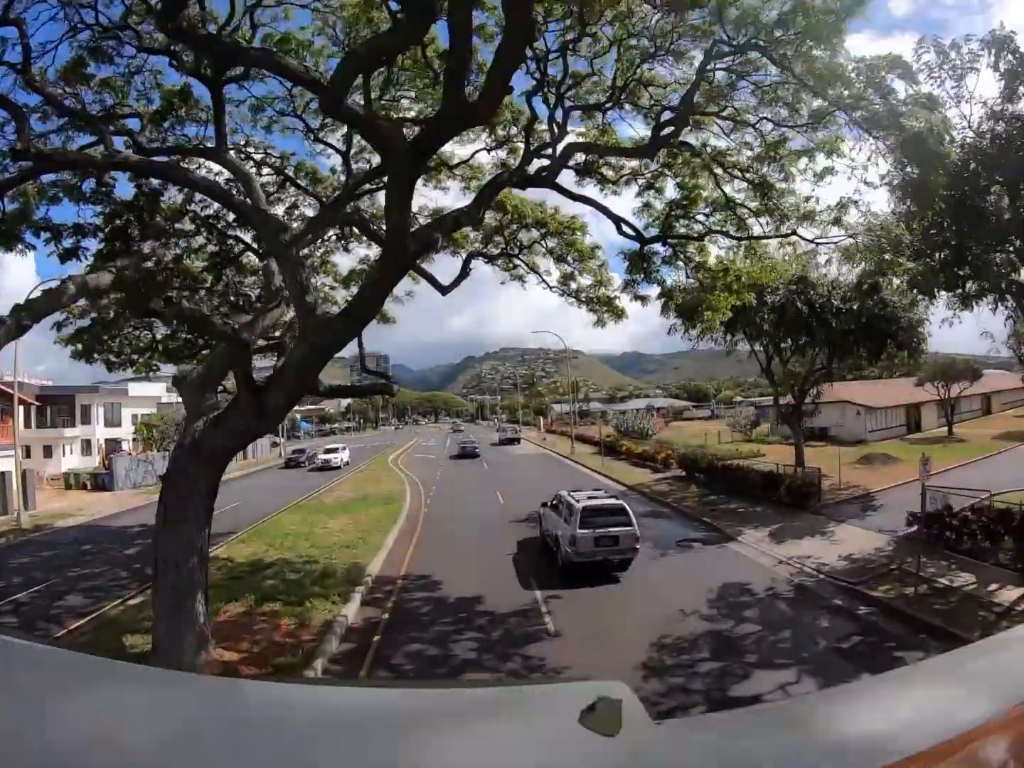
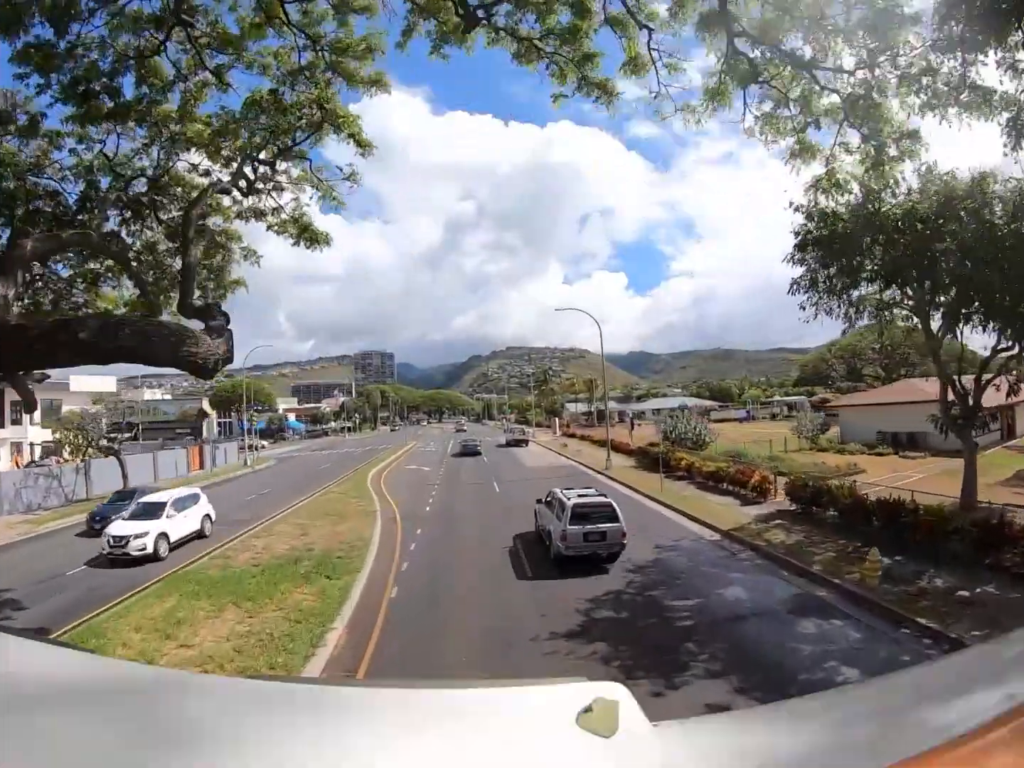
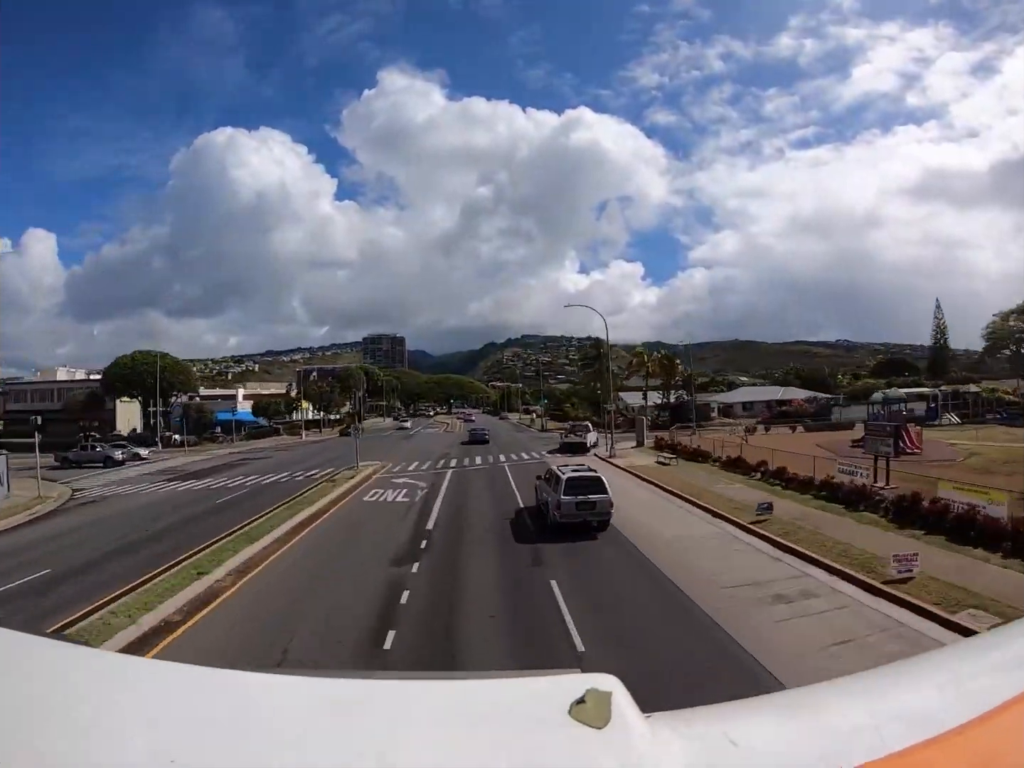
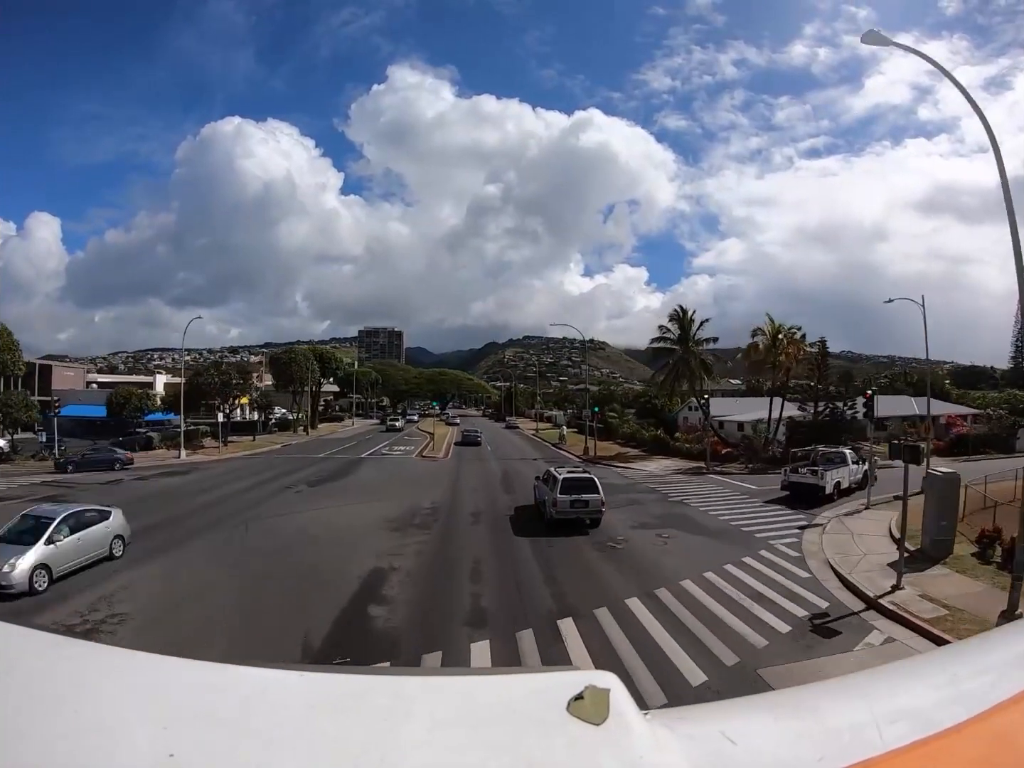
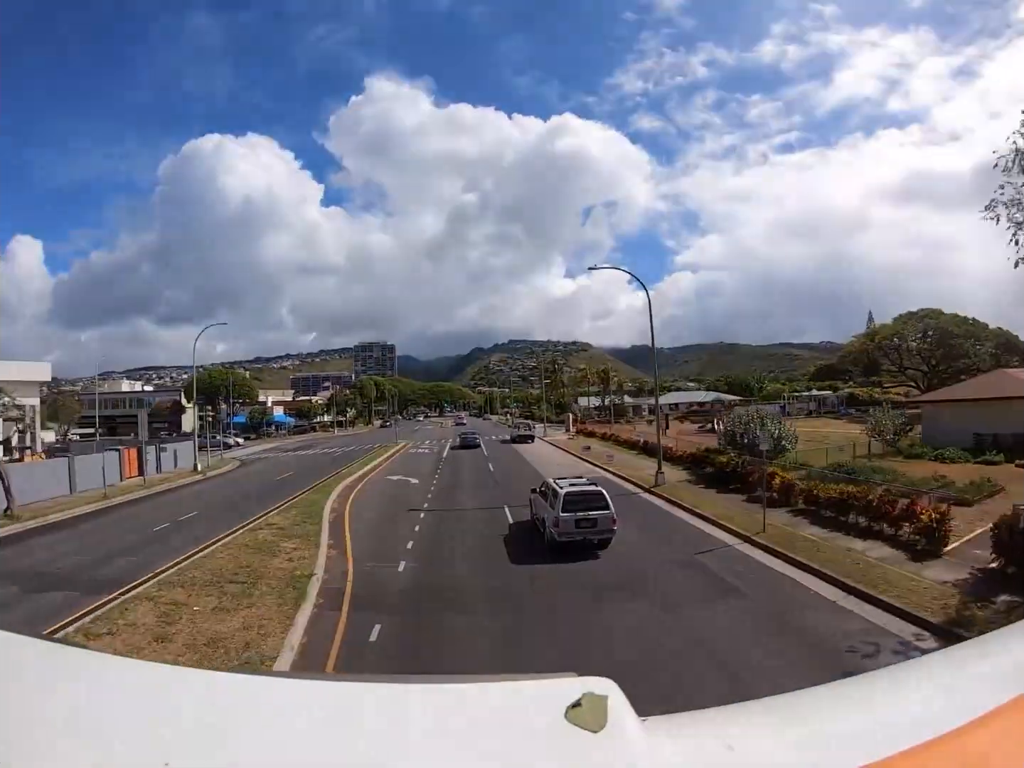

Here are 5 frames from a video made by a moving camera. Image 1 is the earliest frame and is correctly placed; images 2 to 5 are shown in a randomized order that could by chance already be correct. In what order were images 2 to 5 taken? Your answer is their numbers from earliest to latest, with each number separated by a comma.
2, 5, 3, 4
